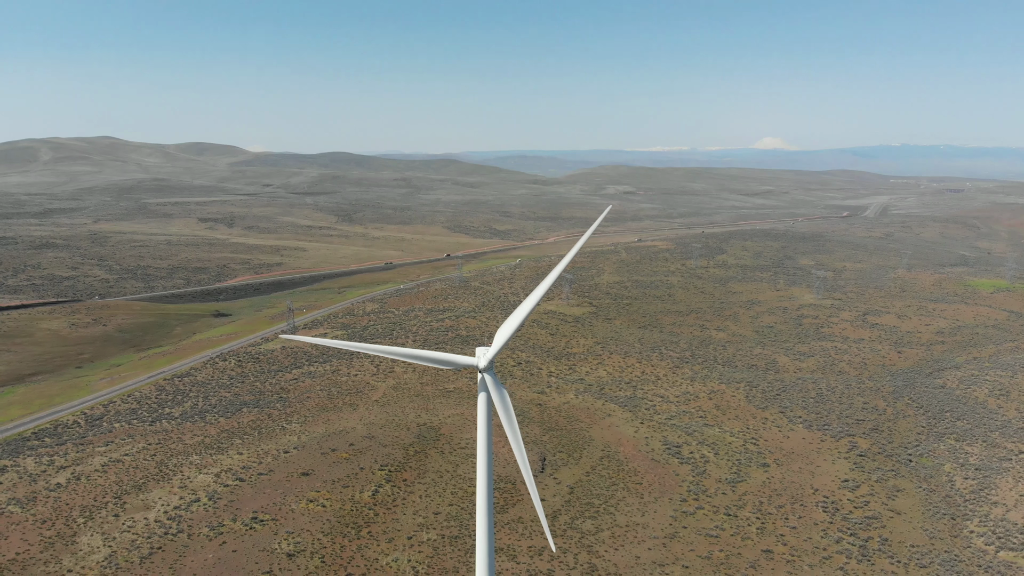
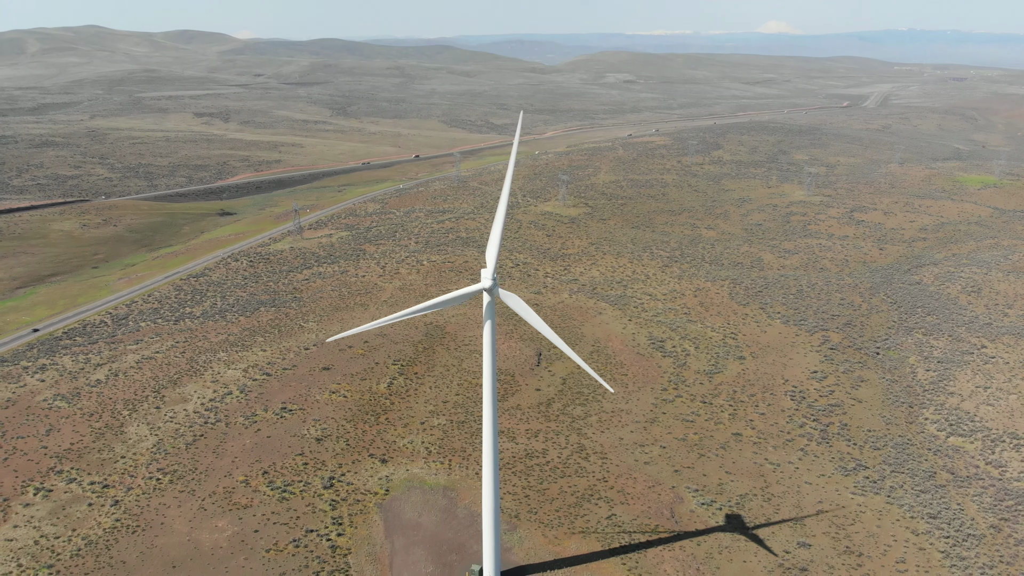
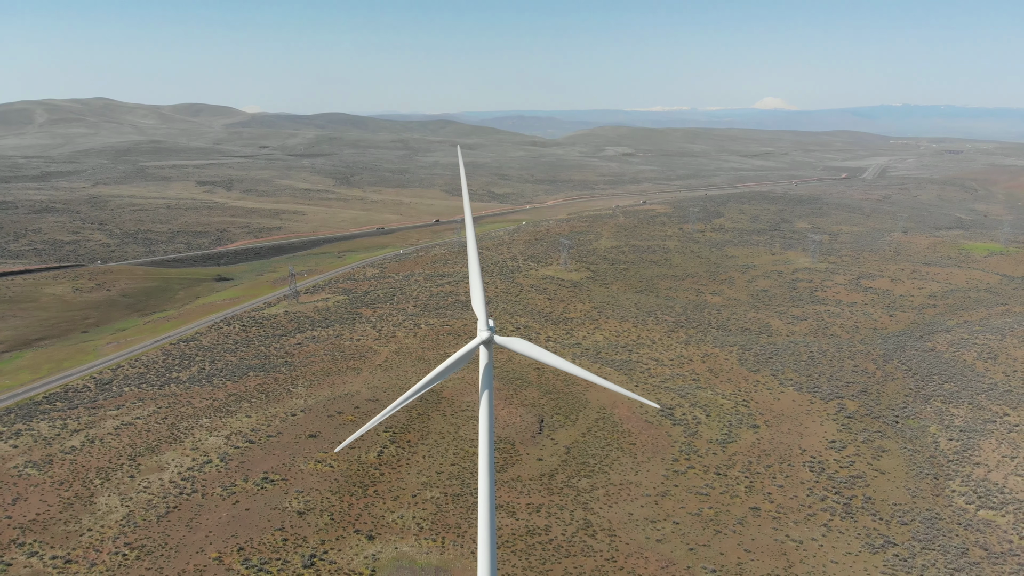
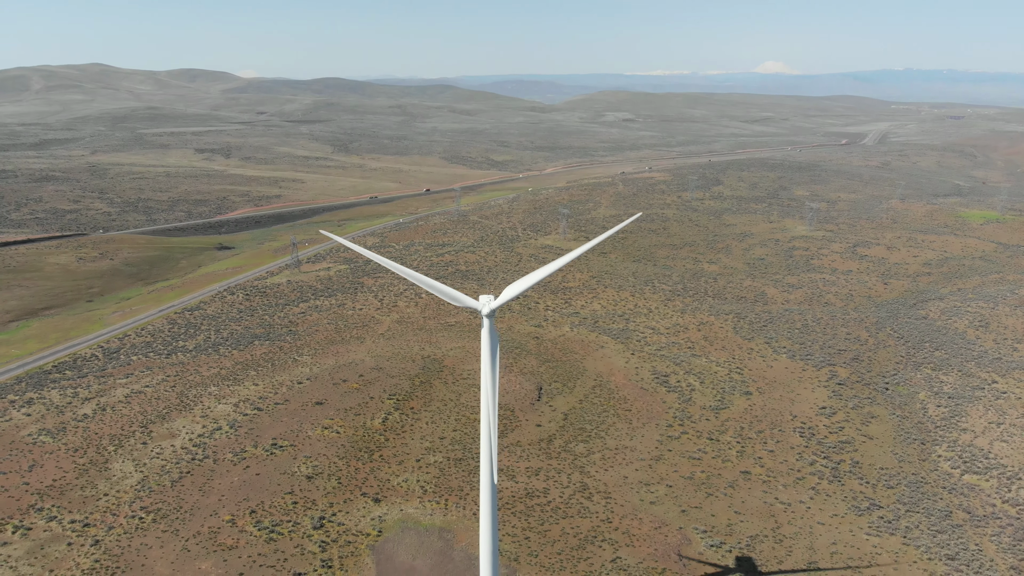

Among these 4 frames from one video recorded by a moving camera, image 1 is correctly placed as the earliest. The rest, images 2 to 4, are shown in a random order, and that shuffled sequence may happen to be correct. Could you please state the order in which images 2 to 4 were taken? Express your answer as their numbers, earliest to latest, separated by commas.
3, 4, 2
